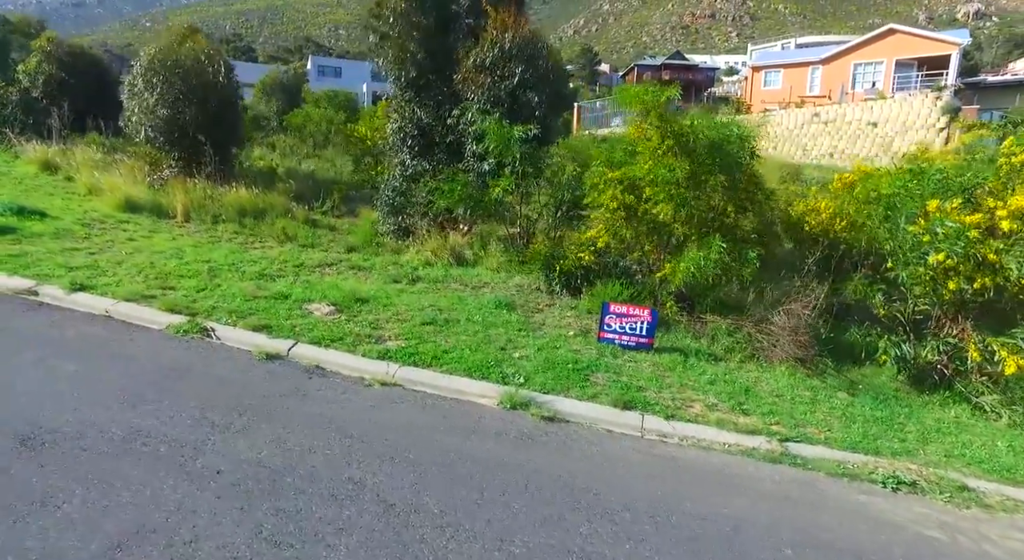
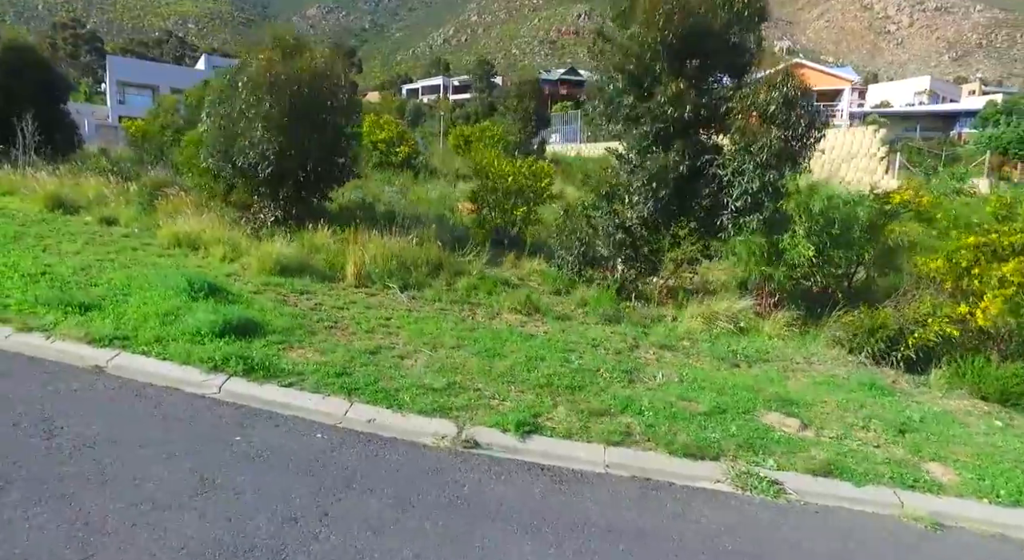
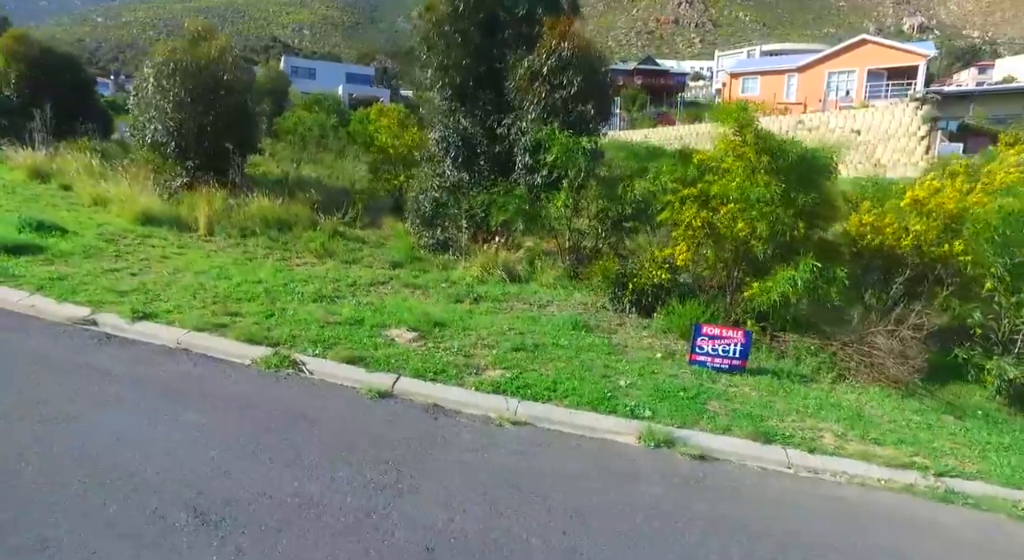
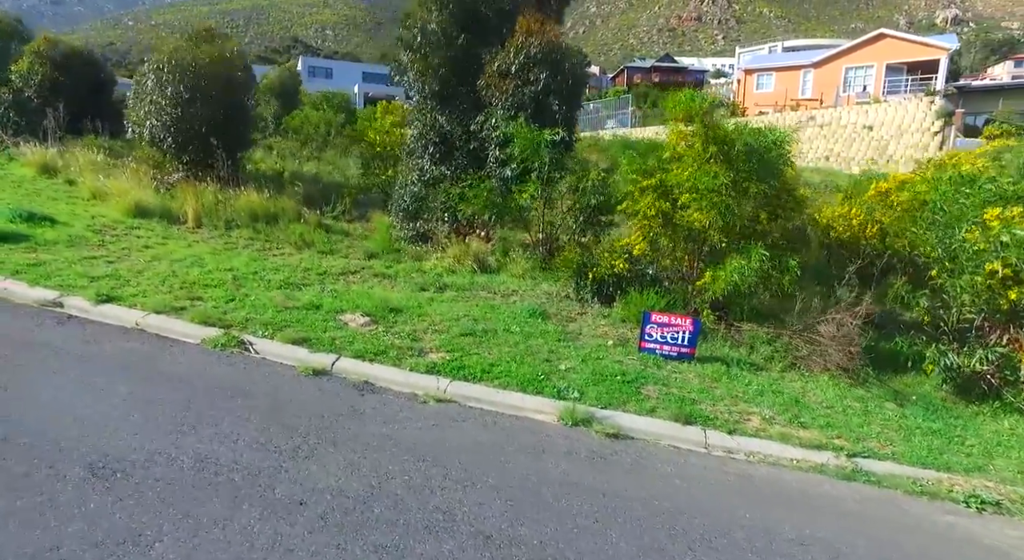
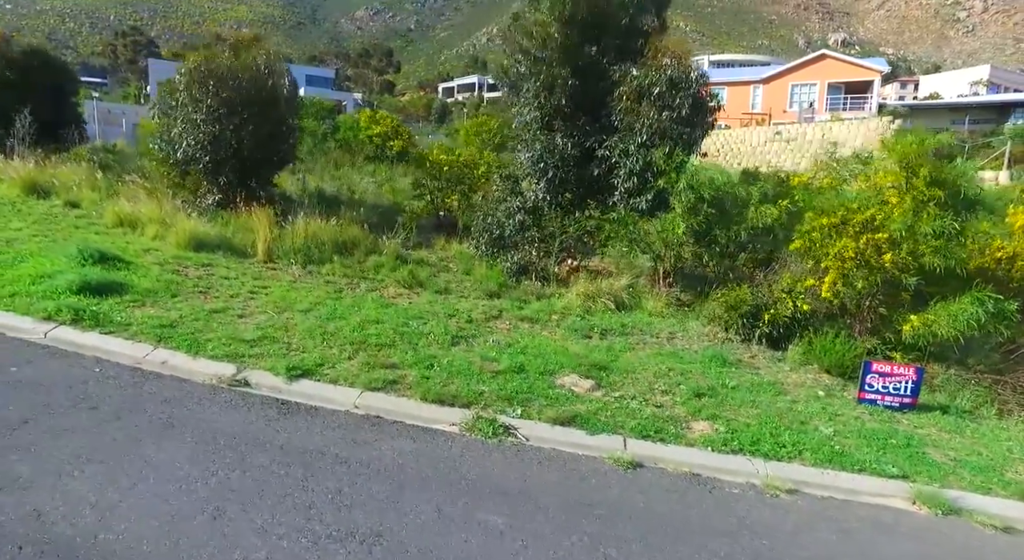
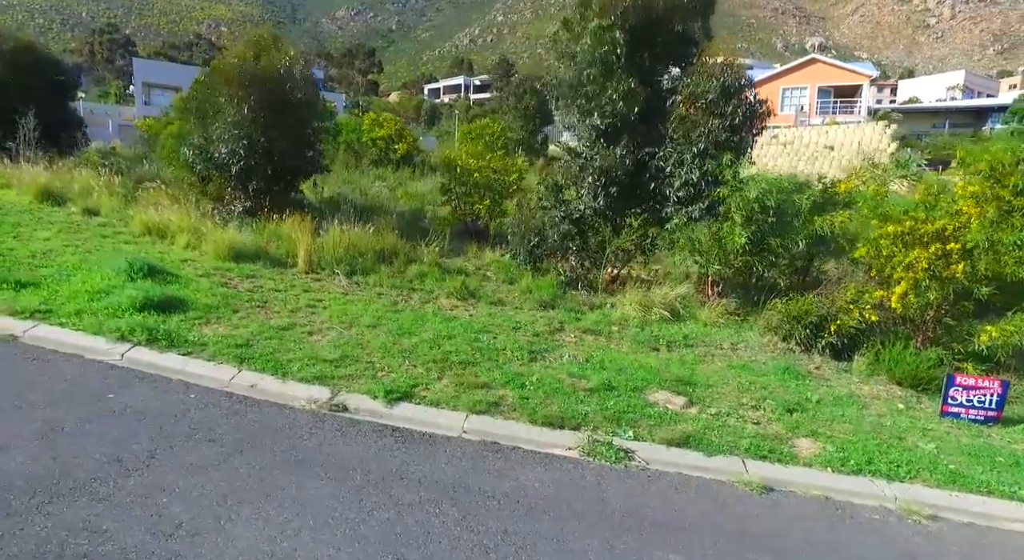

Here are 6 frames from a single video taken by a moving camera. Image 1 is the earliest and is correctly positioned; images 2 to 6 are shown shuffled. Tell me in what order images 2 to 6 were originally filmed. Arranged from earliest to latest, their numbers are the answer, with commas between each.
4, 3, 5, 6, 2
